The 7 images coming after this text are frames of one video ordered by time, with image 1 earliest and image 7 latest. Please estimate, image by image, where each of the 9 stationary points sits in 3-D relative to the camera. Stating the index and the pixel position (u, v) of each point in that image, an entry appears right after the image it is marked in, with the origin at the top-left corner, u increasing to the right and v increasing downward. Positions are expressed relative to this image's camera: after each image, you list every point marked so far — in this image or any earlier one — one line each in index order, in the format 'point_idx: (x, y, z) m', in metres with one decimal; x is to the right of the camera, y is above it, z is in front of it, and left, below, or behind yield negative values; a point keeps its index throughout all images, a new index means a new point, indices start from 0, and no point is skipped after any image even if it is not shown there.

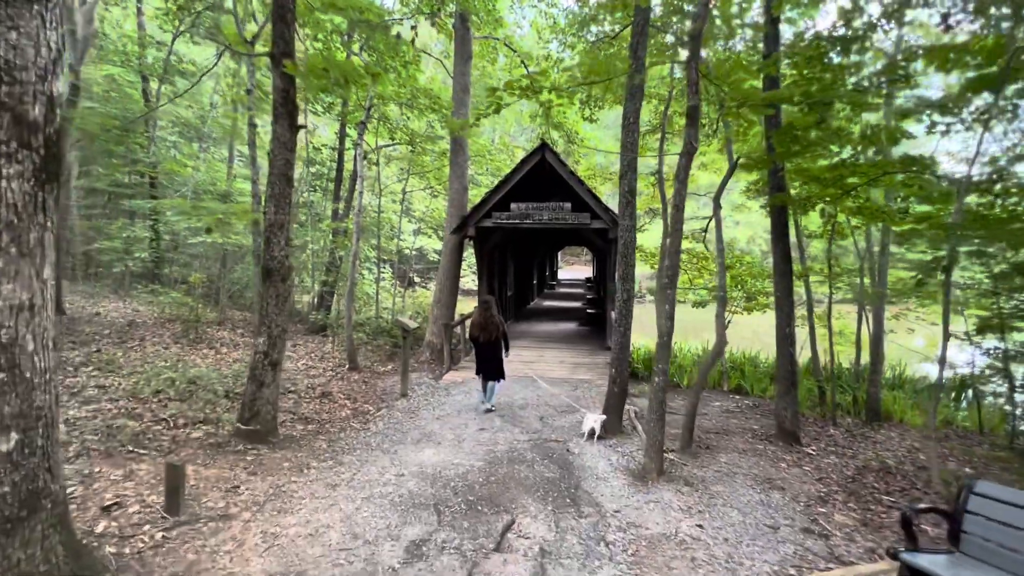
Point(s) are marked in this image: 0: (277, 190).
0: (-2.3, +1.0, +4.7) m
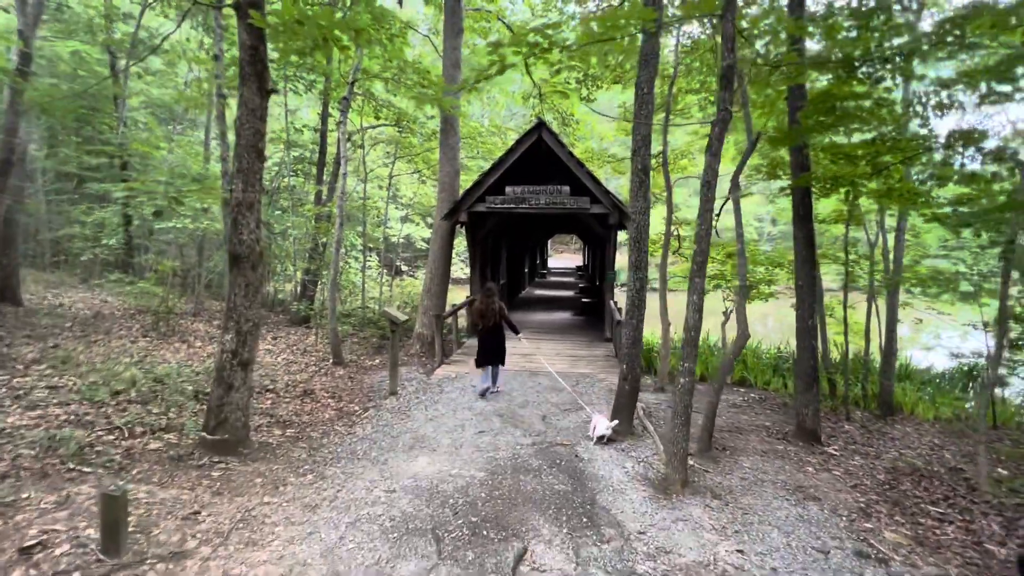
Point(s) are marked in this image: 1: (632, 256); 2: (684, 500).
0: (-2.3, +1.1, +4.1) m
1: (+1.3, +0.3, +5.0) m
2: (+1.3, -1.6, +3.6) m
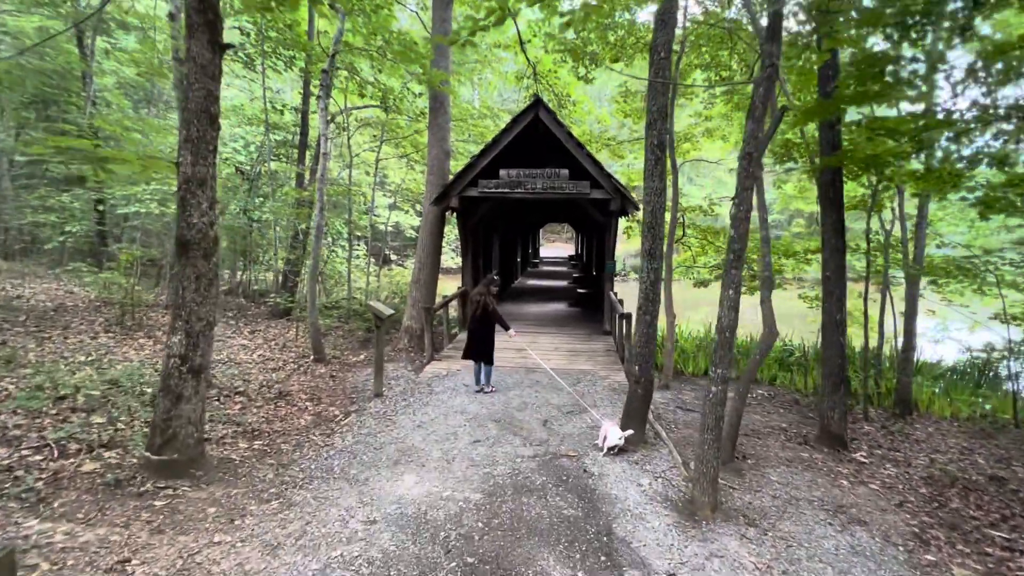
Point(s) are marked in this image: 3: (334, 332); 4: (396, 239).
0: (-2.3, +1.1, +3.4) m
1: (+1.3, +0.4, +4.5) m
2: (+1.3, -1.6, +3.1) m
3: (-3.7, -0.9, +9.8) m
4: (-4.8, +2.0, +19.5) m
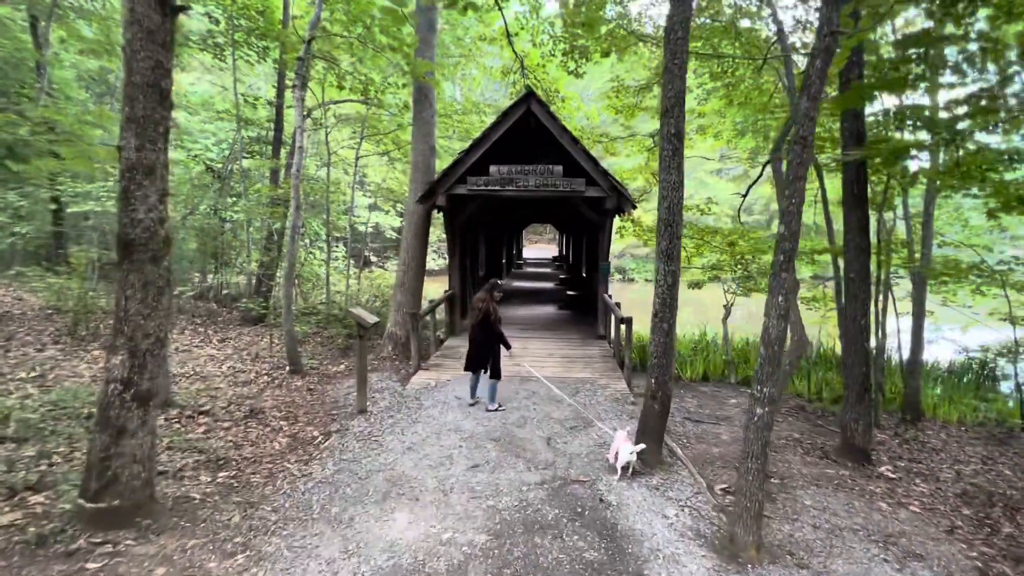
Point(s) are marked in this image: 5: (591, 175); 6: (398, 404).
0: (-2.2, +1.1, +2.8) m
1: (+1.3, +0.4, +4.0) m
2: (+1.4, -1.6, +2.7) m
3: (-3.9, -1.0, +9.2) m
4: (-5.5, +1.9, +18.8) m
5: (+1.4, +2.0, +8.3) m
6: (-1.4, -1.4, +5.7) m
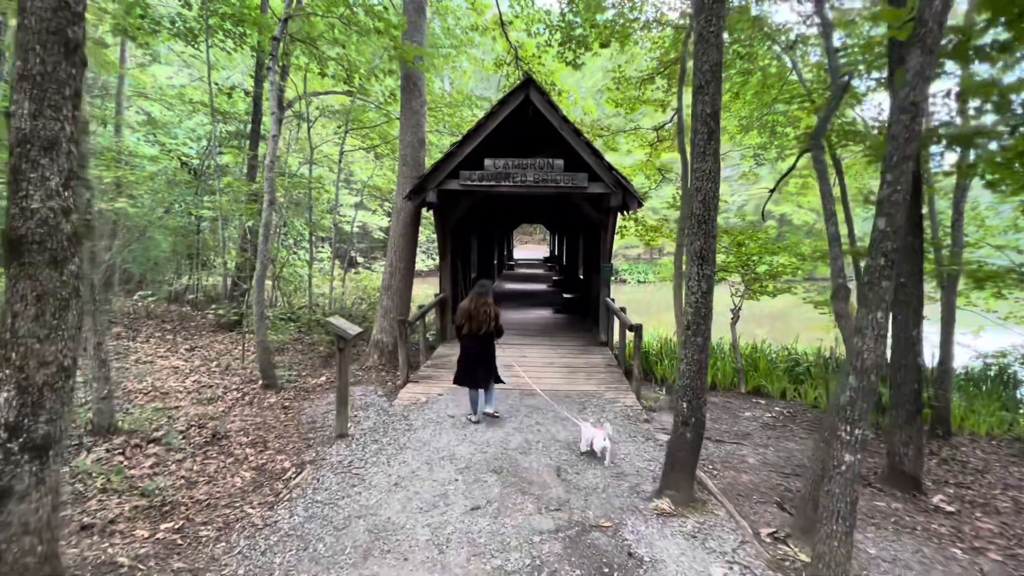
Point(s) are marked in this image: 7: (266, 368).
0: (-2.2, +1.0, +2.1) m
1: (+1.3, +0.3, +3.4) m
2: (+1.5, -1.7, +2.1) m
3: (-4.0, -1.1, +8.5) m
4: (-5.8, +1.8, +18.1) m
5: (+1.3, +1.9, +7.7) m
6: (-1.4, -1.5, +5.0) m
7: (-3.3, -1.1, +6.2) m
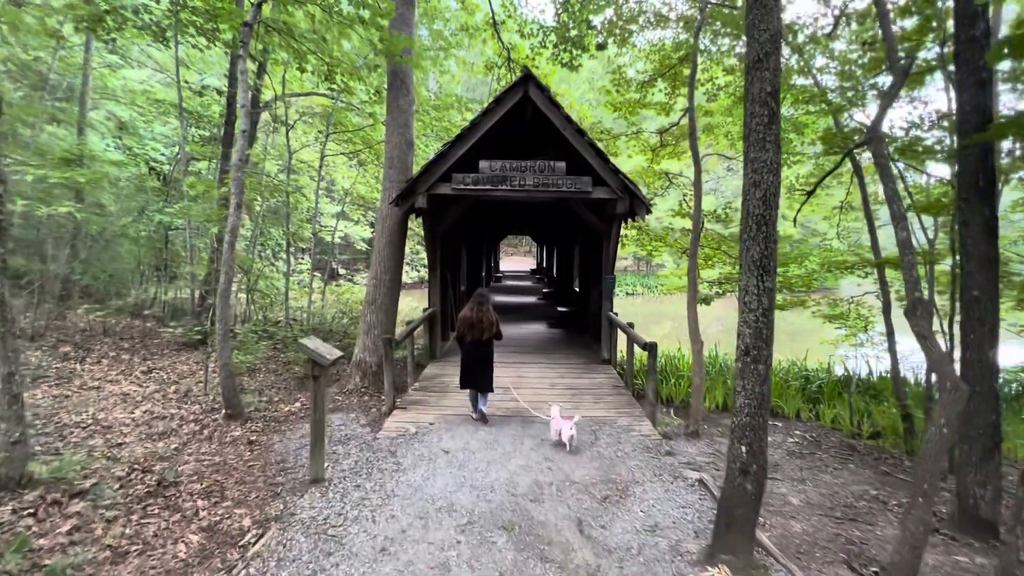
0: (-2.0, +1.0, +1.4) m
1: (+1.4, +0.2, +2.8) m
2: (+1.7, -1.7, +1.4) m
3: (-4.1, -1.3, +7.6) m
4: (-6.2, +1.3, +17.2) m
5: (+1.3, +1.7, +7.1) m
6: (-1.3, -1.6, +4.3) m
7: (-3.3, -1.2, +5.4) m
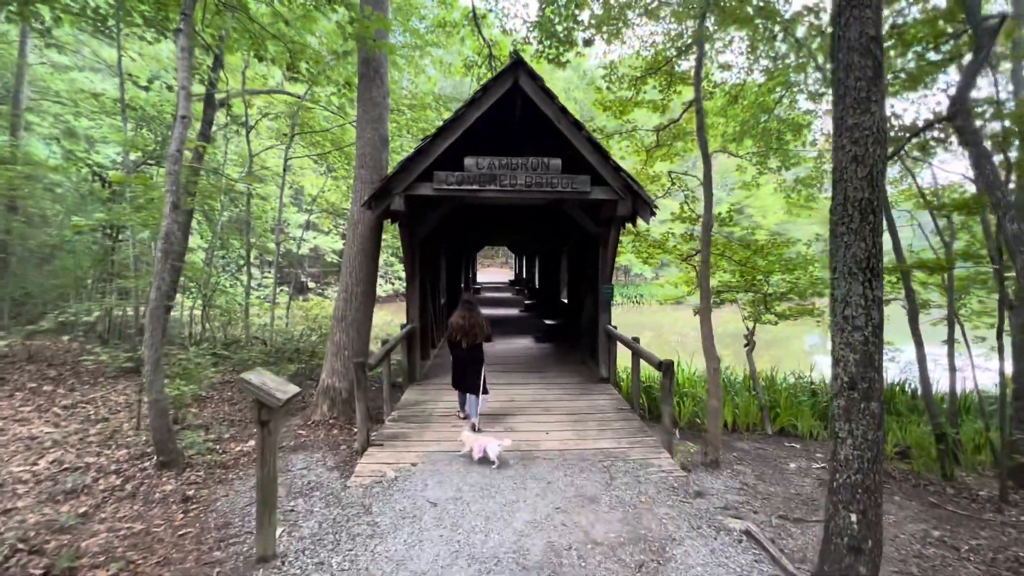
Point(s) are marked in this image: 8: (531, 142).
0: (-1.8, +0.9, +0.5) m
1: (+1.5, +0.2, +2.1) m
2: (+1.9, -1.7, +0.7) m
3: (-4.2, -1.6, +6.6) m
4: (-6.8, +0.8, +16.1) m
5: (+1.1, +1.6, +6.4) m
6: (-1.3, -1.7, +3.4) m
7: (-3.3, -1.4, +4.4) m
8: (+0.3, +2.1, +7.0) m
